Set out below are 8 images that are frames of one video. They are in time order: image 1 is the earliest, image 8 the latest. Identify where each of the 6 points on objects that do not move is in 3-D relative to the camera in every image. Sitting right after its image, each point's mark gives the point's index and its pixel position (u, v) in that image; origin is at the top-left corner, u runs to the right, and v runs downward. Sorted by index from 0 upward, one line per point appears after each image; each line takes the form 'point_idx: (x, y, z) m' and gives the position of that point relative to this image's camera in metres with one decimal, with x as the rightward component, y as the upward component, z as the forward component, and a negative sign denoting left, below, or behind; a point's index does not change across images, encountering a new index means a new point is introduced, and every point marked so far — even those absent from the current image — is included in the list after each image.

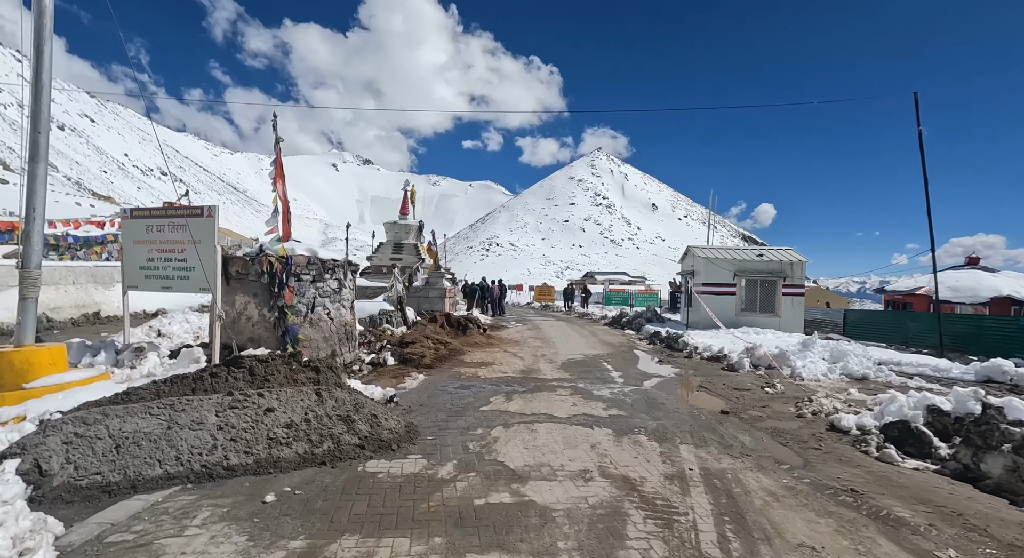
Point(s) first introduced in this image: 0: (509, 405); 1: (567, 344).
0: (-0.1, -1.6, +6.6) m
1: (+1.5, -1.7, +13.4) m
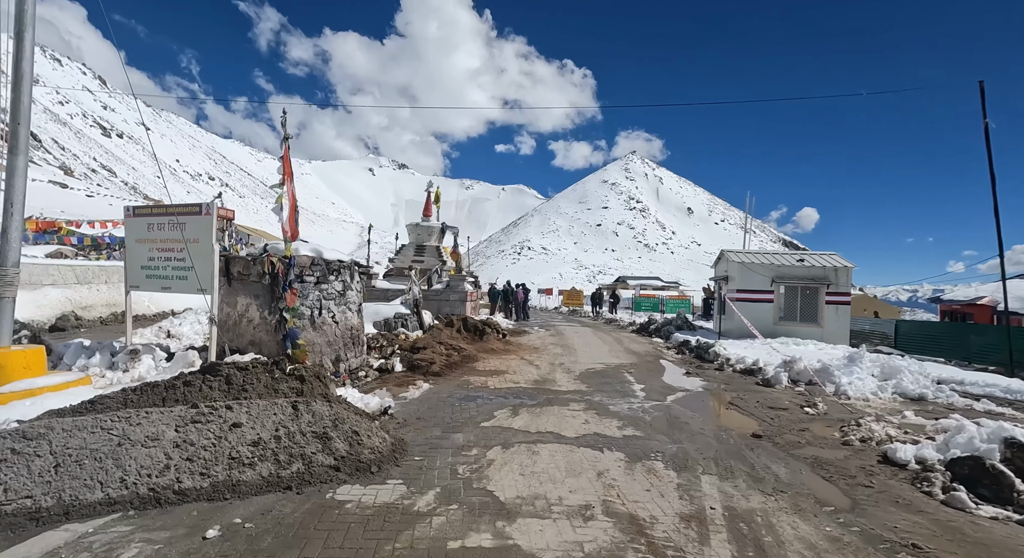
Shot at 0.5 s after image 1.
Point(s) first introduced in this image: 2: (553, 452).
0: (0.0, -1.7, +6.0) m
1: (+2.0, -1.8, +12.7) m
2: (+0.4, -1.7, +4.9) m
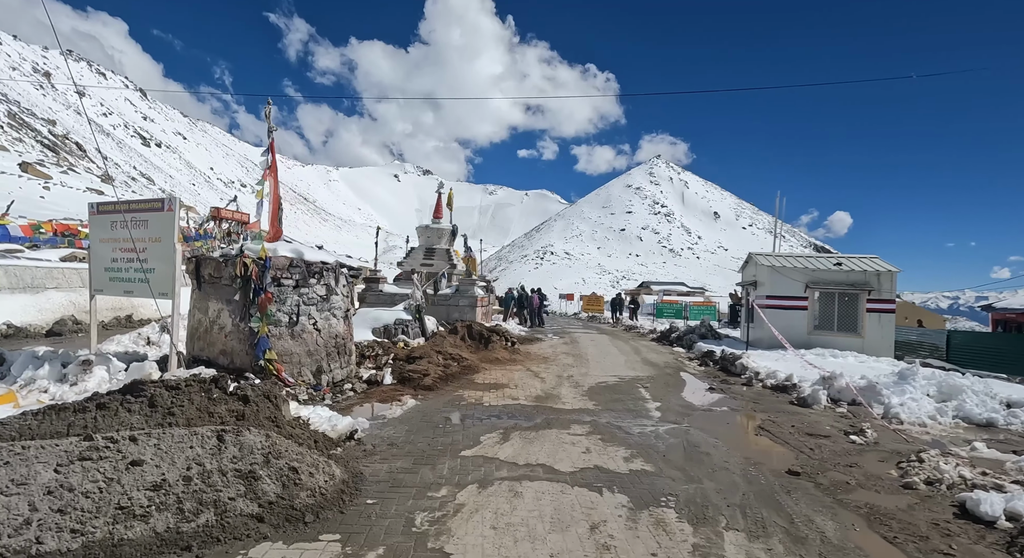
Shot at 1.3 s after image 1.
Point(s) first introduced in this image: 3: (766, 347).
0: (-0.1, -1.7, +5.1) m
1: (+2.1, -1.9, +11.7) m
2: (+0.2, -1.7, +4.0) m
3: (+6.3, -1.7, +12.5) m
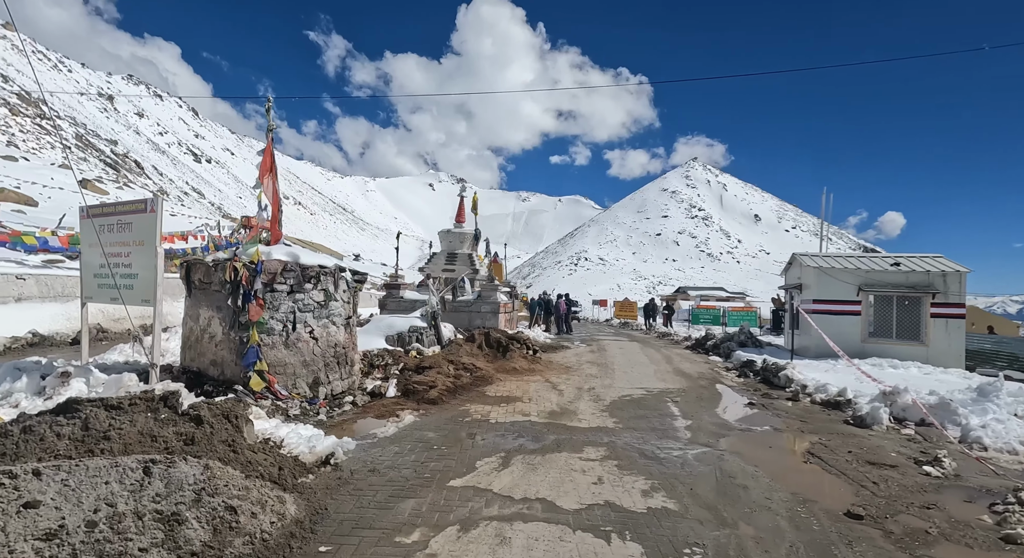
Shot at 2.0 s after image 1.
0: (-0.1, -1.7, +4.4) m
1: (+2.6, -2.0, +10.8) m
2: (+0.1, -1.7, +3.2) m
3: (+6.8, -1.7, +11.4) m
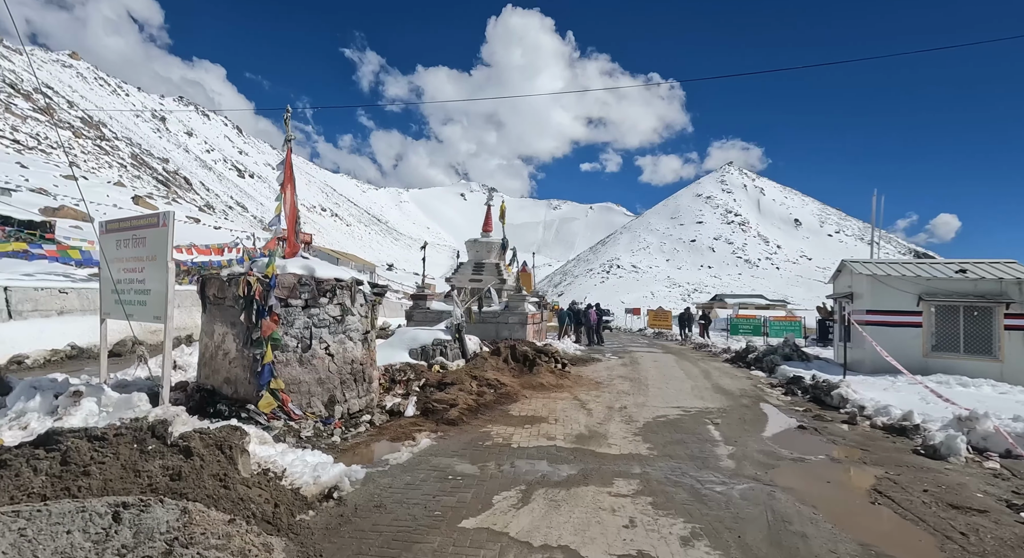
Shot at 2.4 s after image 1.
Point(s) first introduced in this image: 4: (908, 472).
0: (0.0, -1.8, +3.9) m
1: (+3.1, -2.2, +10.2) m
2: (+0.2, -1.8, +2.8) m
3: (+7.3, -1.9, +10.5) m
4: (+3.9, -1.9, +5.0) m
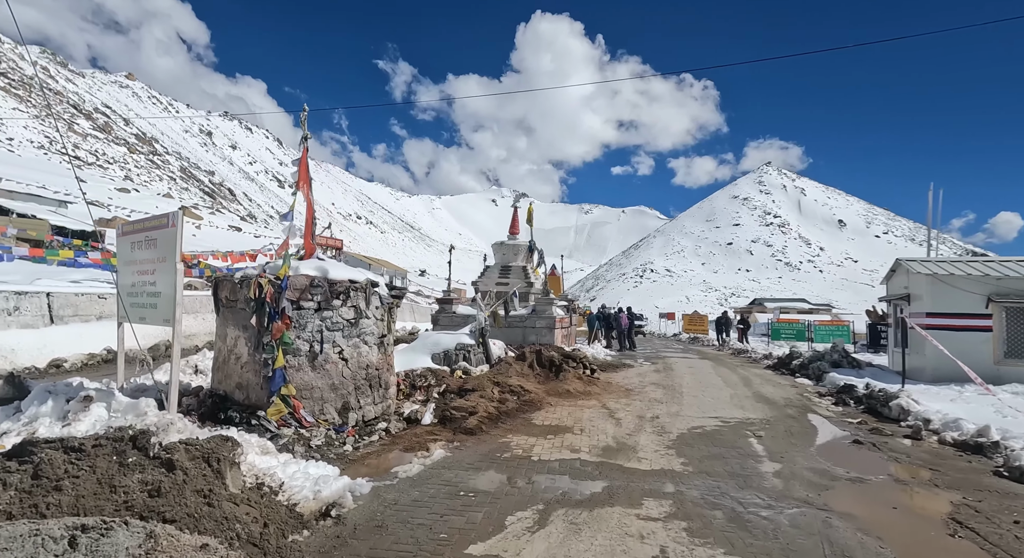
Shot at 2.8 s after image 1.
0: (+0.1, -1.8, +3.5) m
1: (+3.6, -2.2, +9.5) m
2: (+0.2, -1.7, +2.3) m
3: (+7.8, -1.9, +9.5) m
4: (+4.1, -1.9, +4.3) m
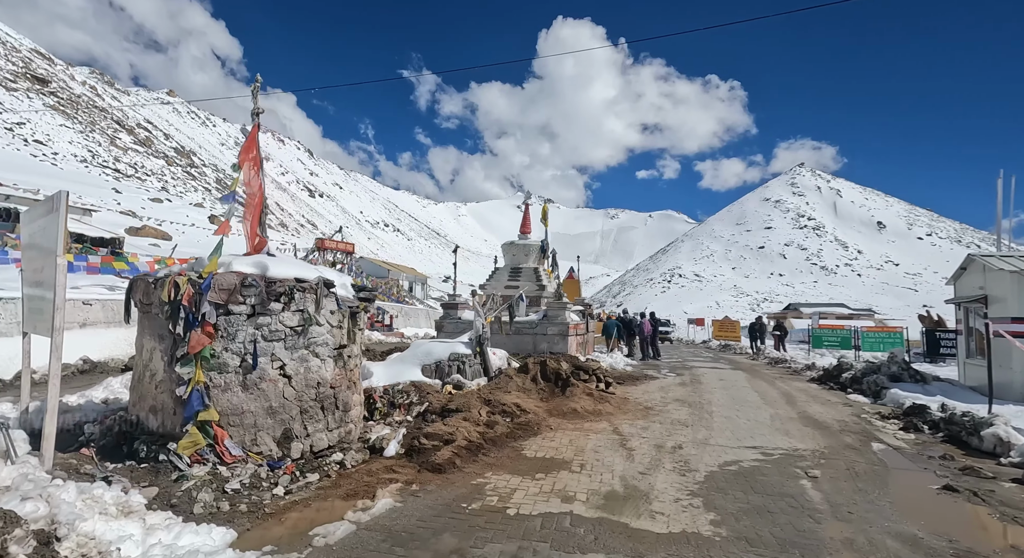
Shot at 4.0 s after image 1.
0: (-0.2, -1.7, +2.1) m
1: (+3.6, -2.2, +8.0) m
2: (-0.2, -1.7, +1.0) m
3: (+7.8, -1.8, +7.8) m
4: (+3.8, -1.8, +2.8) m
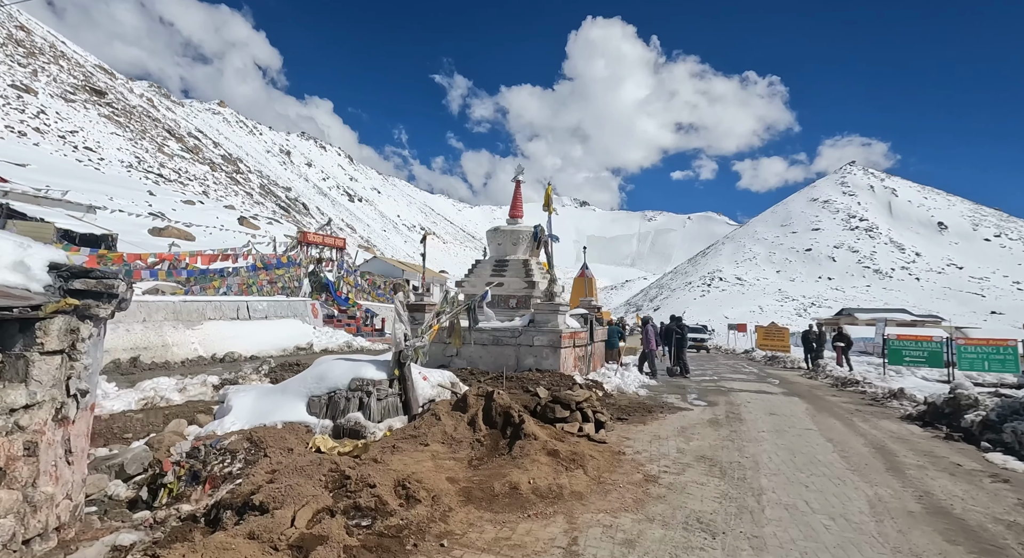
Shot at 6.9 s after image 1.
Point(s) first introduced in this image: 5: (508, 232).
0: (-1.6, -1.5, -1.2) m
1: (+2.6, -2.0, +4.4) m
2: (-1.6, -1.4, -2.4) m
3: (+6.8, -1.7, +3.9) m
4: (+2.4, -1.6, -0.8) m
5: (-0.1, +1.2, +13.0) m
